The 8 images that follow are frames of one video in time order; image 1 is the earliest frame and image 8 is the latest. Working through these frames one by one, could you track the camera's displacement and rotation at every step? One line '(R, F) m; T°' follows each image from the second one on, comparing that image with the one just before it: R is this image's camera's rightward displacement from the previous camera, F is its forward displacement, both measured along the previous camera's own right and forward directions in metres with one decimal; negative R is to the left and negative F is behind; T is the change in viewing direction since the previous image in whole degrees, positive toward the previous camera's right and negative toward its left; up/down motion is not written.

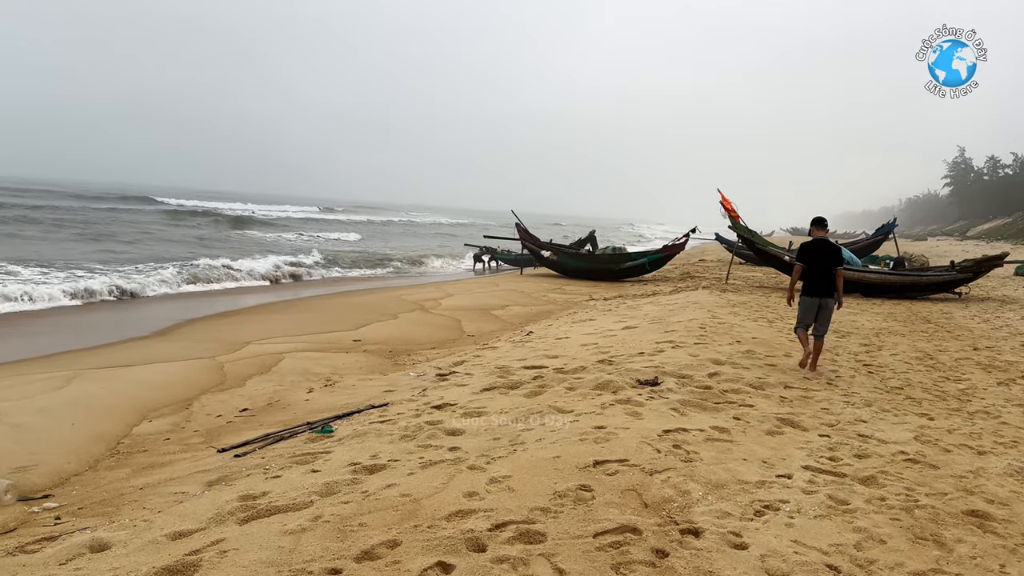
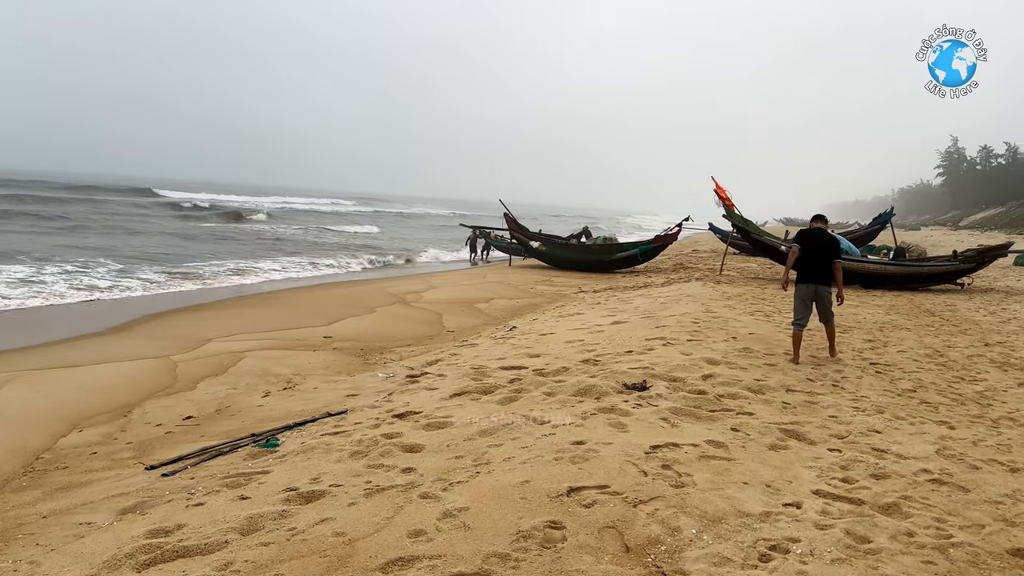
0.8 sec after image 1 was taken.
(+0.1, +0.5) m; 0°
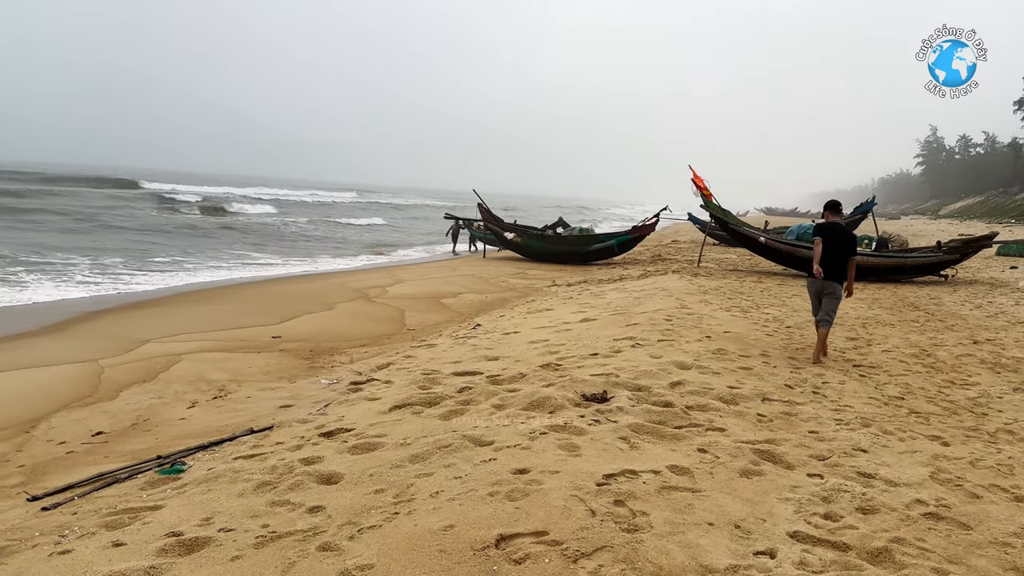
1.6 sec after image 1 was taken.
(+0.2, +0.5) m; +1°
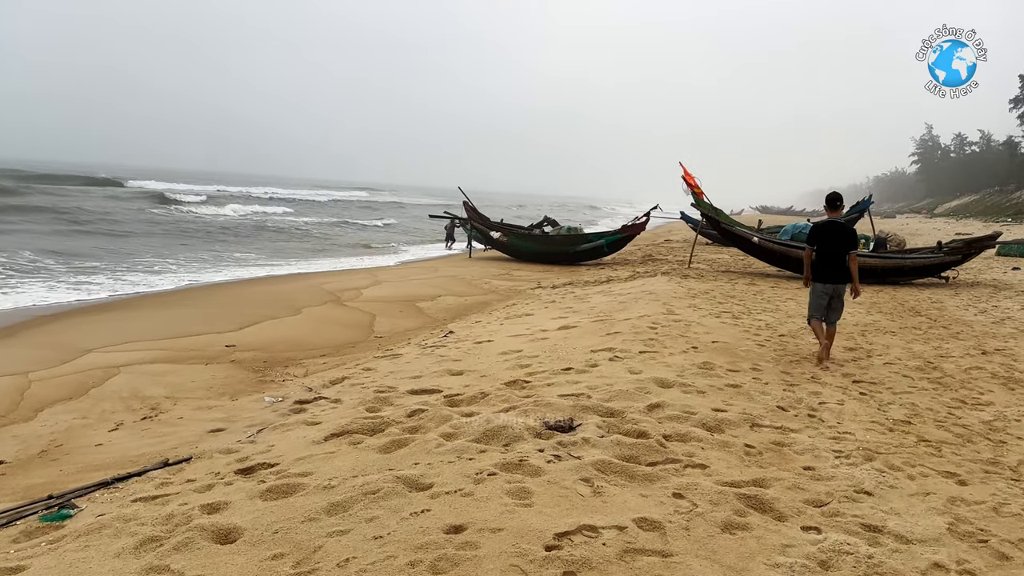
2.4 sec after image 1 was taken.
(+0.2, +0.5) m; 0°
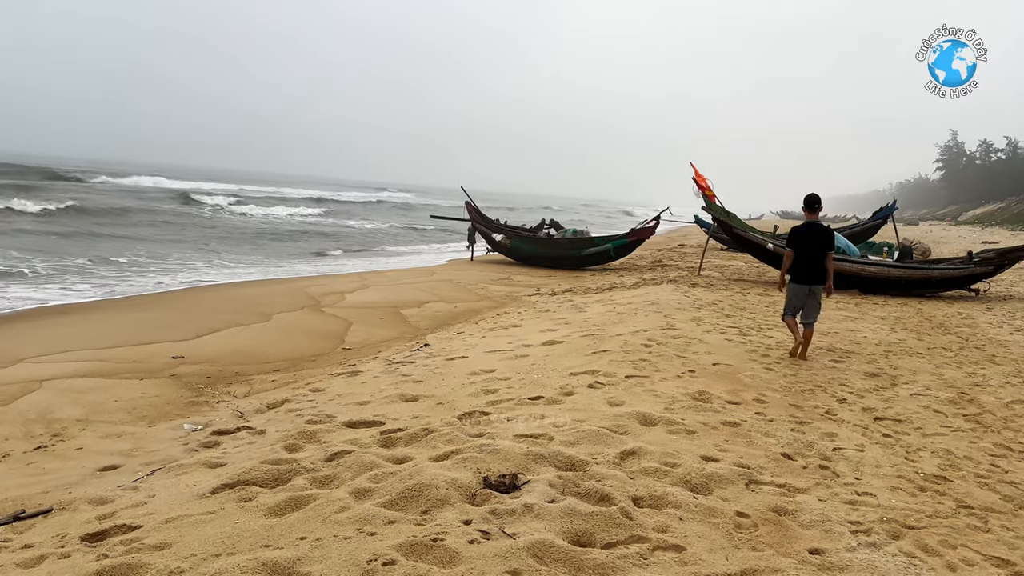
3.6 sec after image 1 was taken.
(+0.3, +0.8) m; -1°
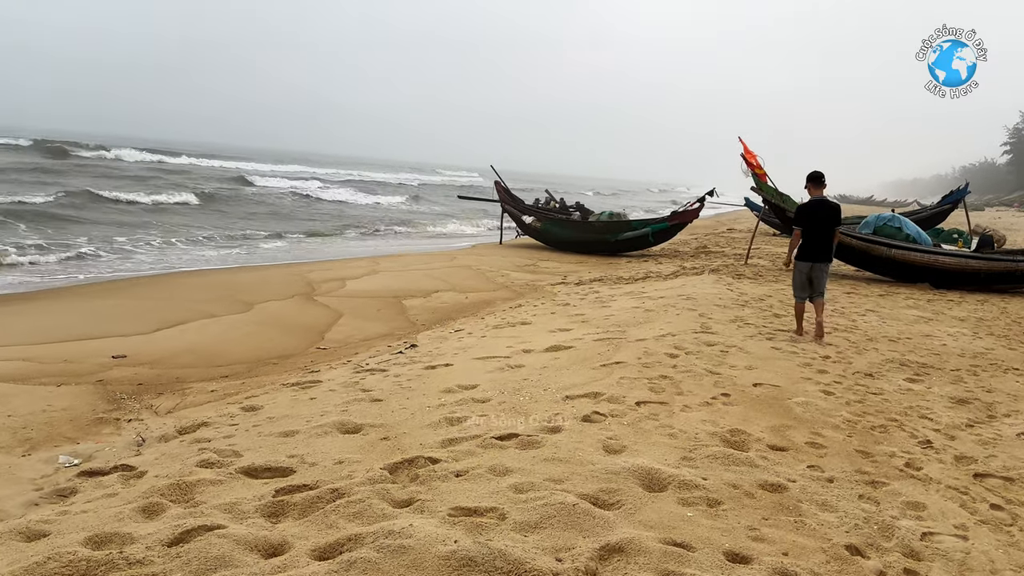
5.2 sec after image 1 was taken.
(+0.3, +1.1) m; -4°
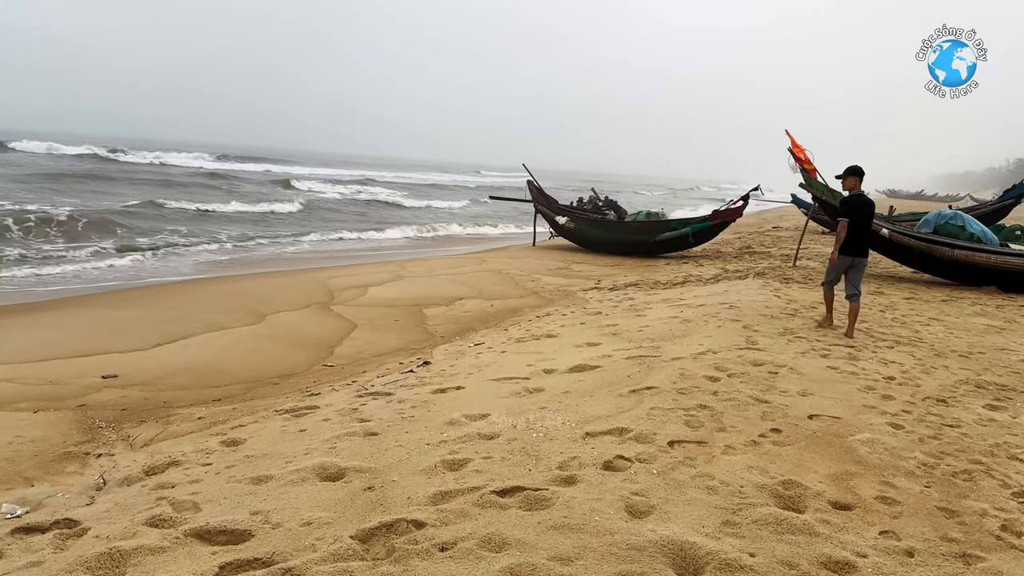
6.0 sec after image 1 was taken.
(+0.1, +0.5) m; -3°
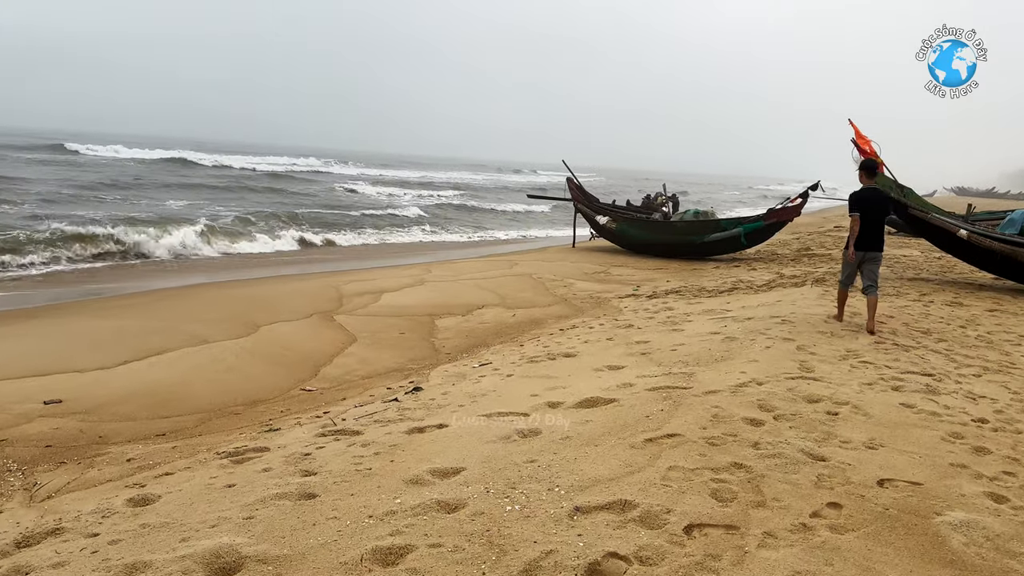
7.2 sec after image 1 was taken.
(+0.3, +0.8) m; -4°
